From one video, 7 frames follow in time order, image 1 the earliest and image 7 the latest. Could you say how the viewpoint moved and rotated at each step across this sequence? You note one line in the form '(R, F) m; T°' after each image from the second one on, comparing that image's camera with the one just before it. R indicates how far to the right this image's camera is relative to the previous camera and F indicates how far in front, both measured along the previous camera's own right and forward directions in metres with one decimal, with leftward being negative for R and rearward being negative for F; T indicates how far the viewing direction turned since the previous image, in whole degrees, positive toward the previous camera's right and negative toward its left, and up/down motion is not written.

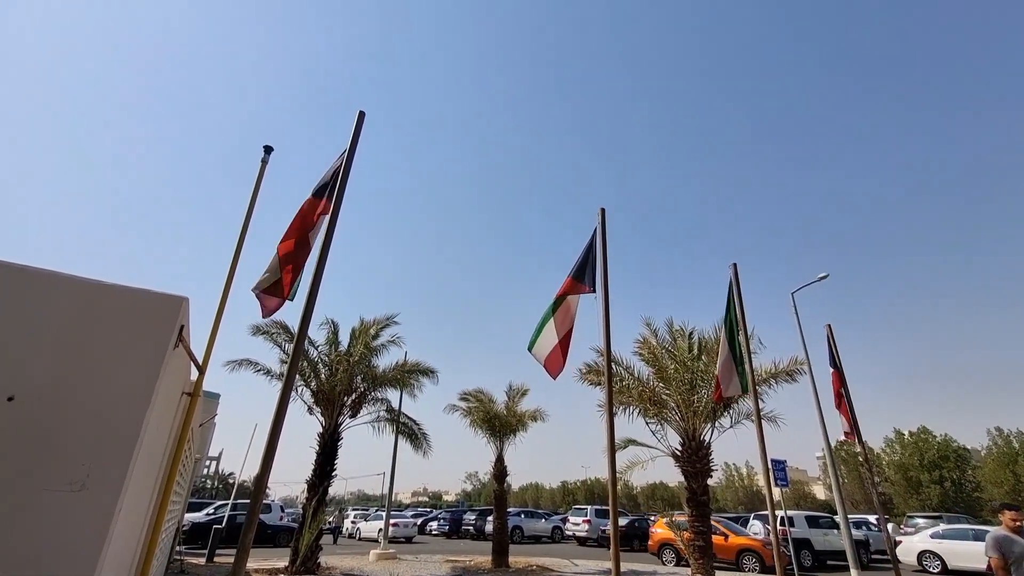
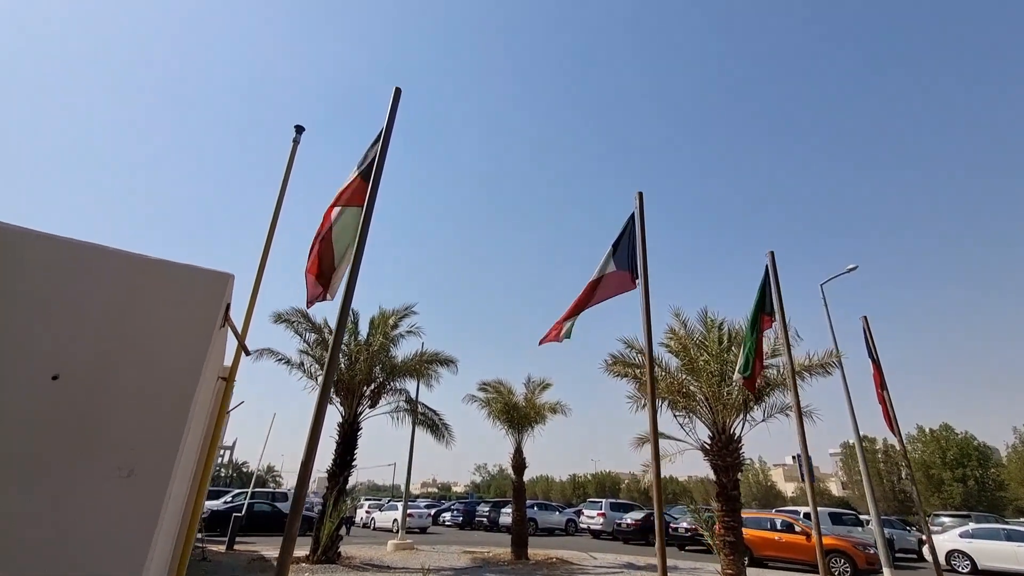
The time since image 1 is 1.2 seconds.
(-0.4, +0.2) m; -1°
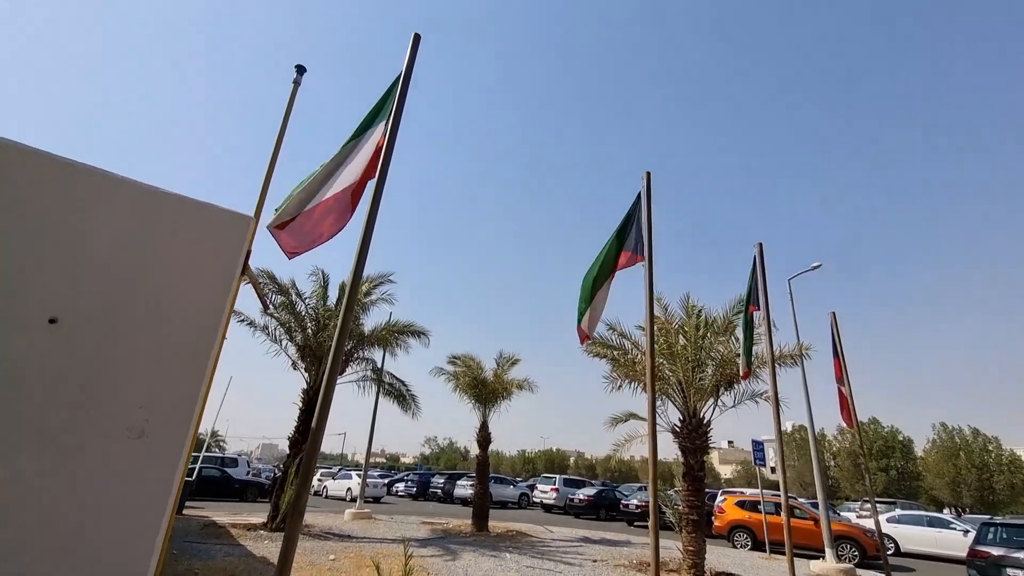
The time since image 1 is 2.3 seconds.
(-0.7, +0.2) m; +6°
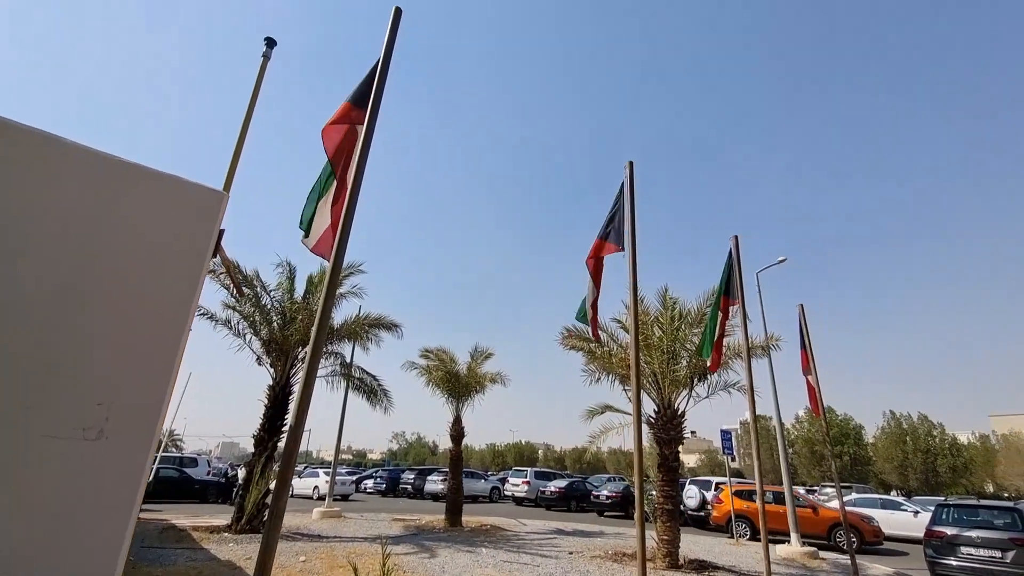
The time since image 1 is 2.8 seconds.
(-0.3, +0.1) m; +4°
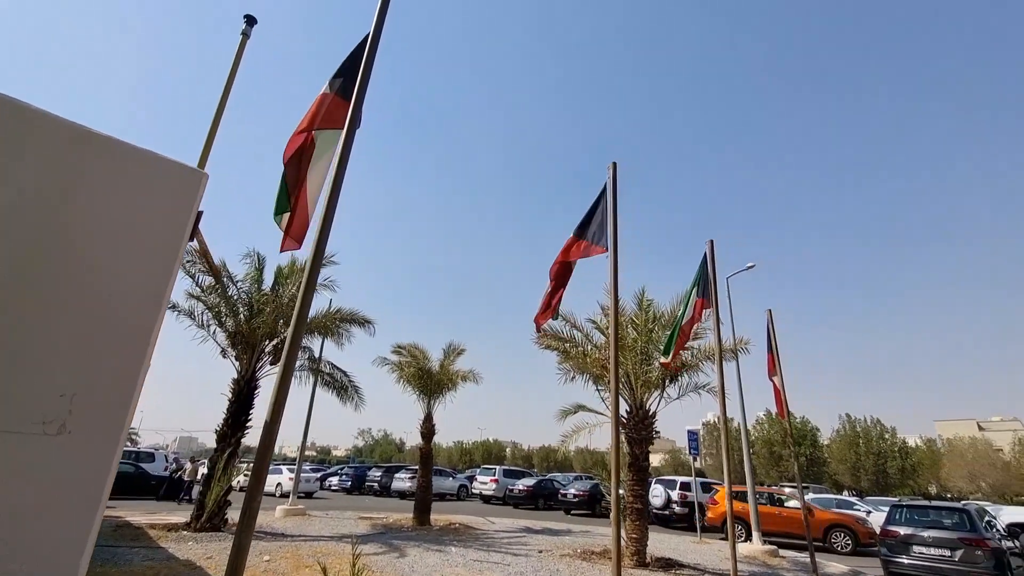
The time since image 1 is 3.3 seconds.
(-0.2, +0.1) m; +3°
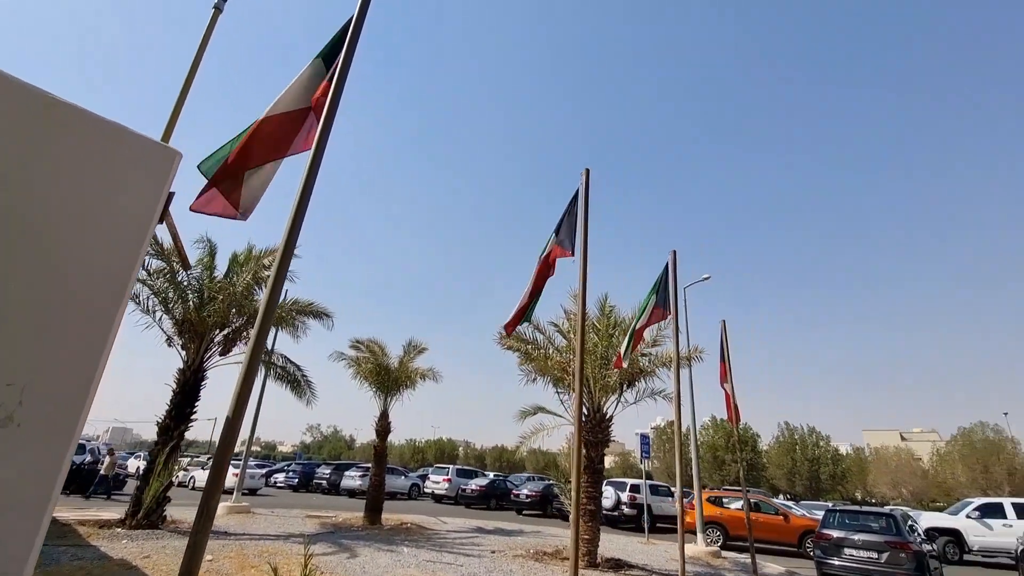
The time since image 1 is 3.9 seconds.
(-0.2, 0.0) m; +5°
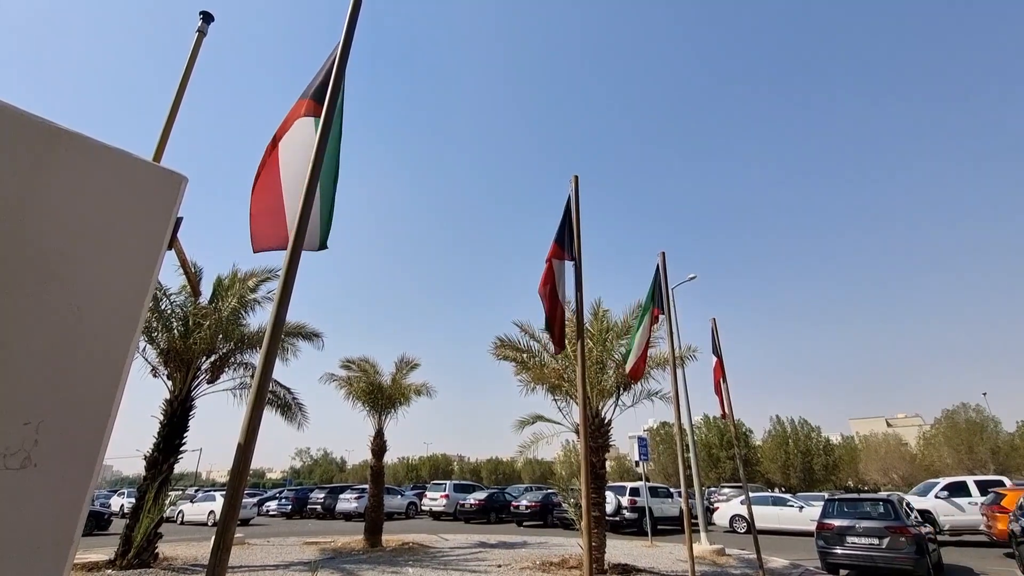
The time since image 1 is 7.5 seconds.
(-0.2, 0.0) m; +2°
